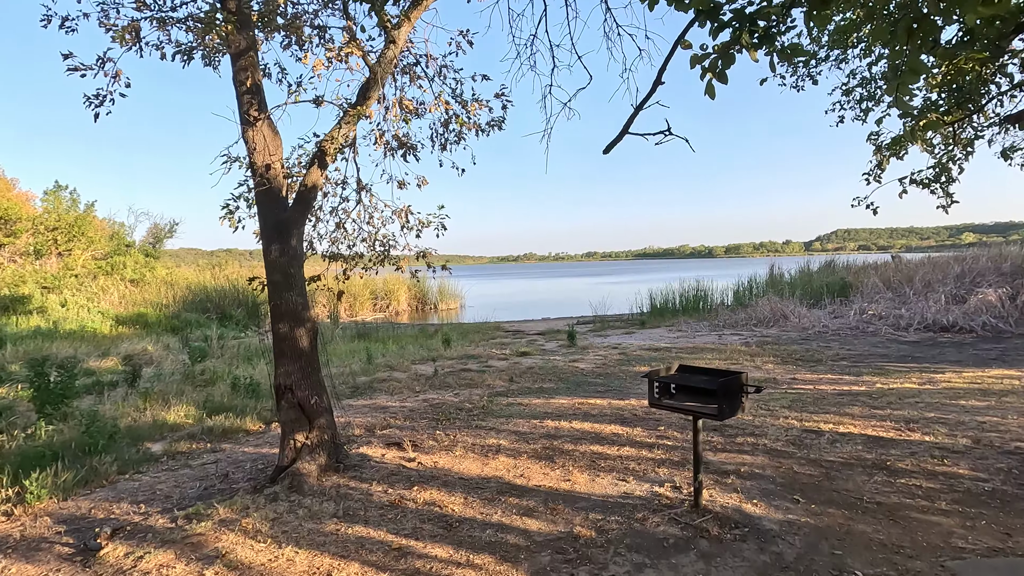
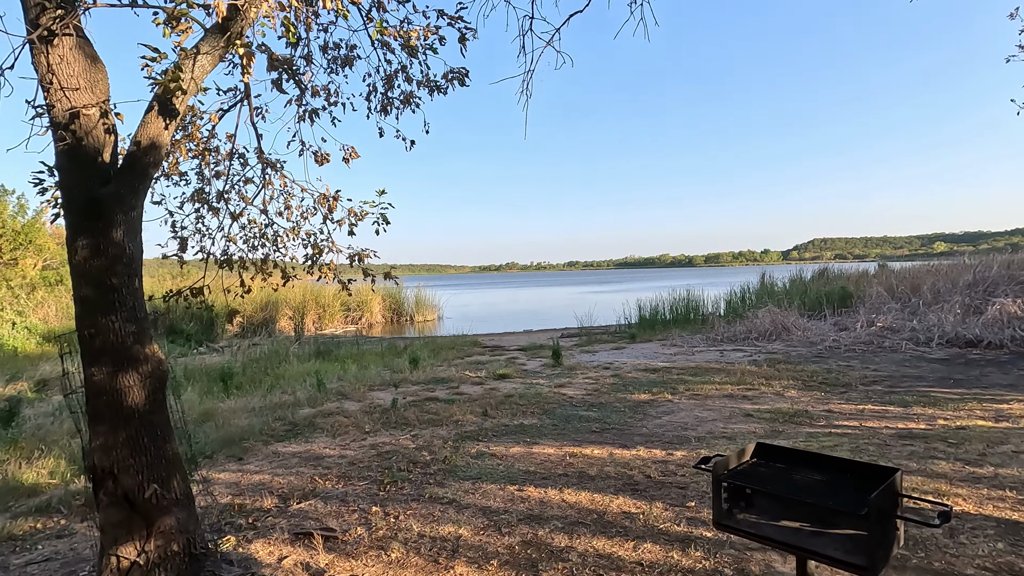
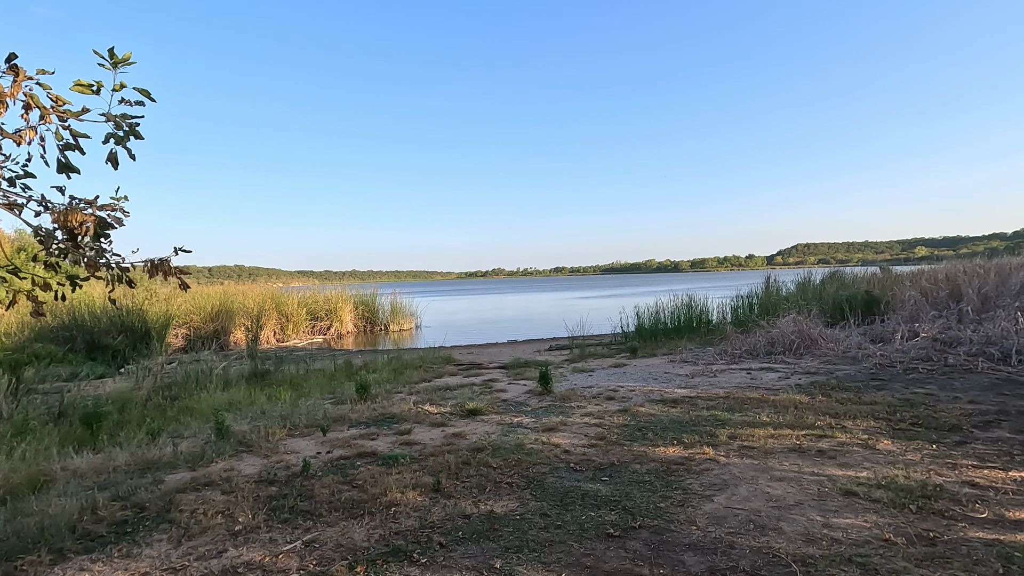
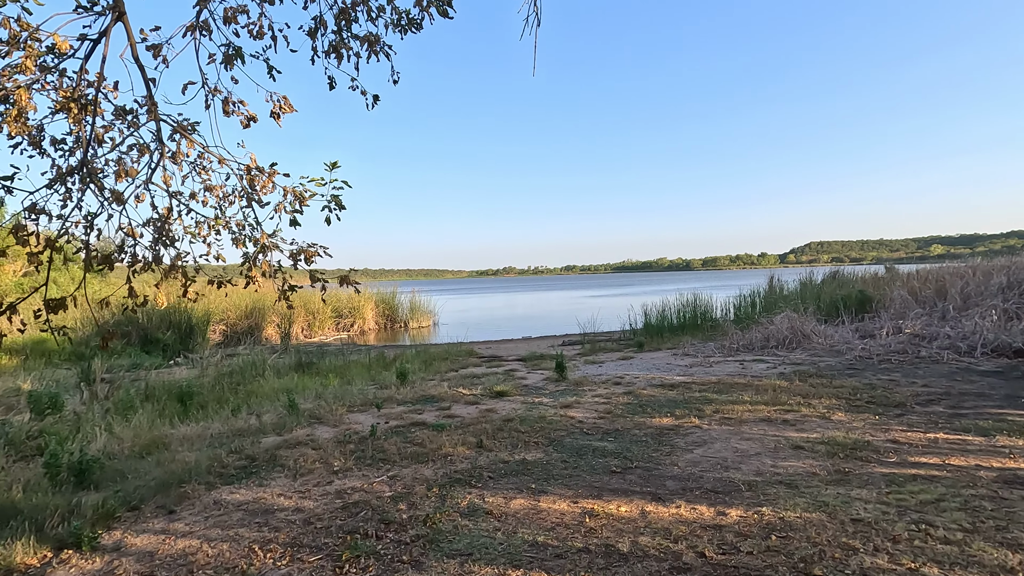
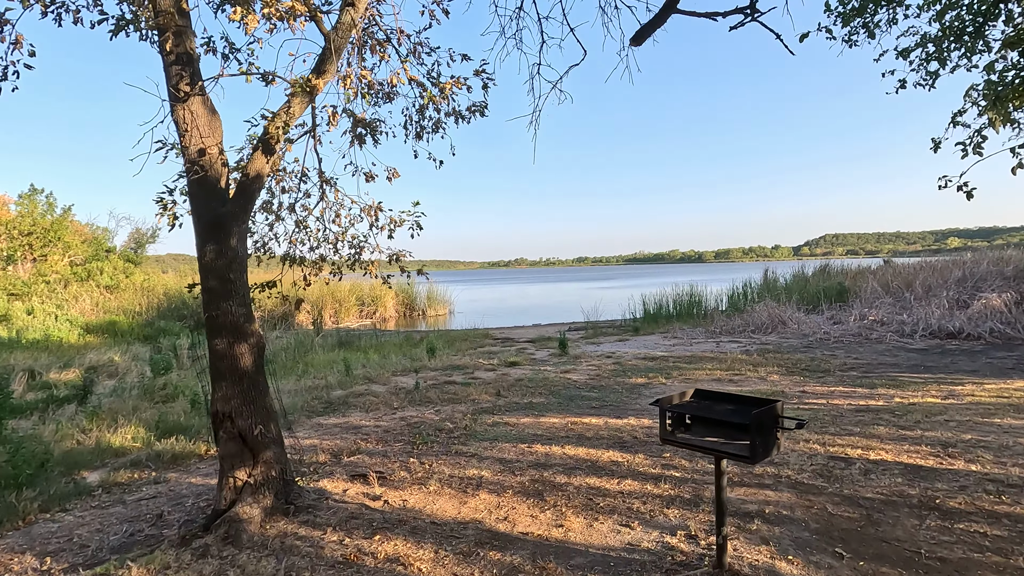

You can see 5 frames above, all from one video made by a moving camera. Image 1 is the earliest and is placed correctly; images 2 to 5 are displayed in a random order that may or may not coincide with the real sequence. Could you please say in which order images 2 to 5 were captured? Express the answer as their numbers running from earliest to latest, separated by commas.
5, 2, 4, 3
